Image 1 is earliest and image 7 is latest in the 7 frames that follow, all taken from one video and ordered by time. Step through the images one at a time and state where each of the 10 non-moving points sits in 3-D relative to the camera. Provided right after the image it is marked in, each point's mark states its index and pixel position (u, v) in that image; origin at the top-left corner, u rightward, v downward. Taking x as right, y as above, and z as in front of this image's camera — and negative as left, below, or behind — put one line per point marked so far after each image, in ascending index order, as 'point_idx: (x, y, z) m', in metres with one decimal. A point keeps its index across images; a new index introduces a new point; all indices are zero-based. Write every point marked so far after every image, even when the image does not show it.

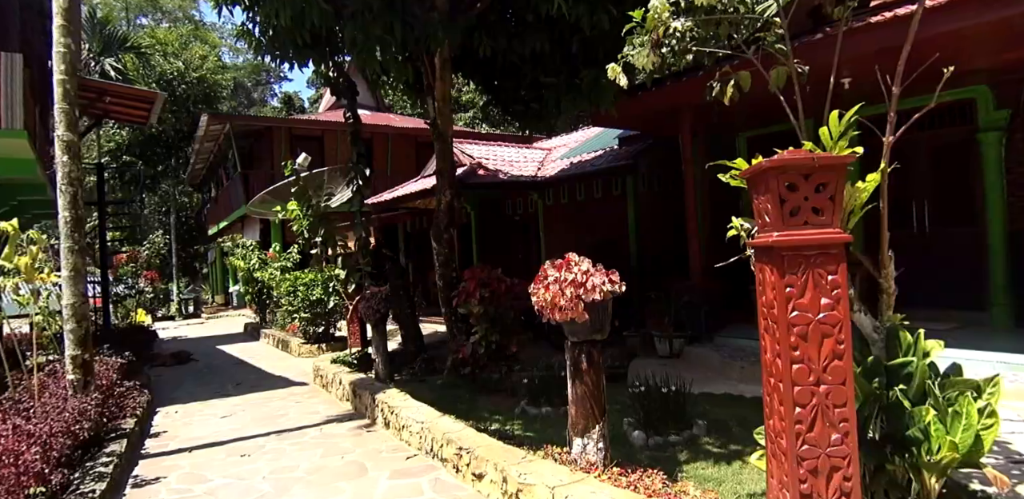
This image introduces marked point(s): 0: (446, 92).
0: (-0.7, +1.6, +6.4) m
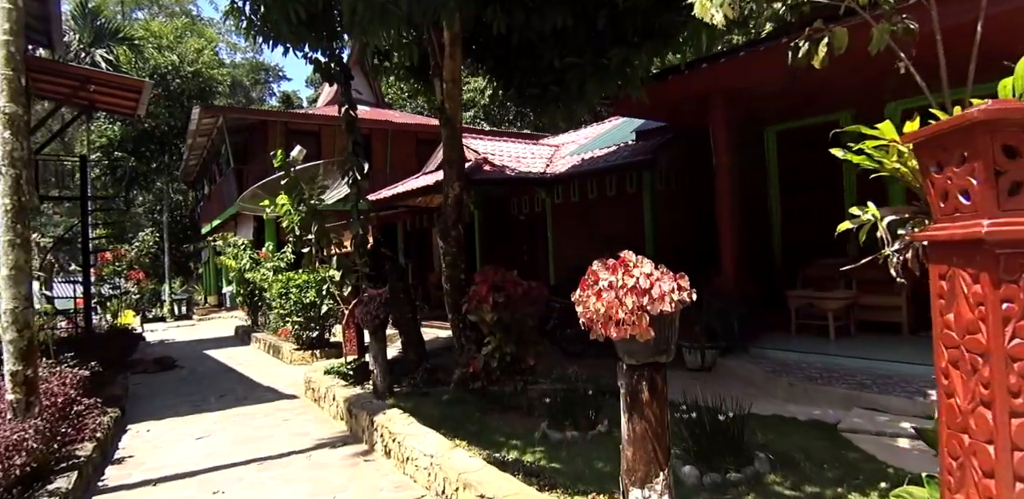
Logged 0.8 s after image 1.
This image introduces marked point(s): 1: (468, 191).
0: (-0.5, +1.6, +5.7) m
1: (-0.4, +0.5, +5.7) m
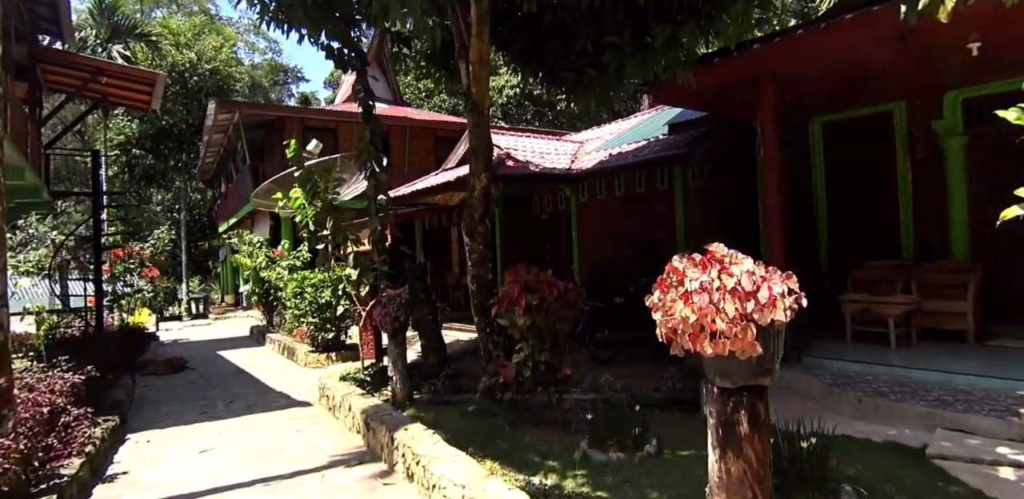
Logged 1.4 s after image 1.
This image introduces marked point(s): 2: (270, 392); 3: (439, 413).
0: (-0.2, +1.6, +5.3) m
1: (-0.1, +0.5, +5.2) m
2: (-2.6, -1.5, +6.7) m
3: (-0.6, -1.4, +5.3) m
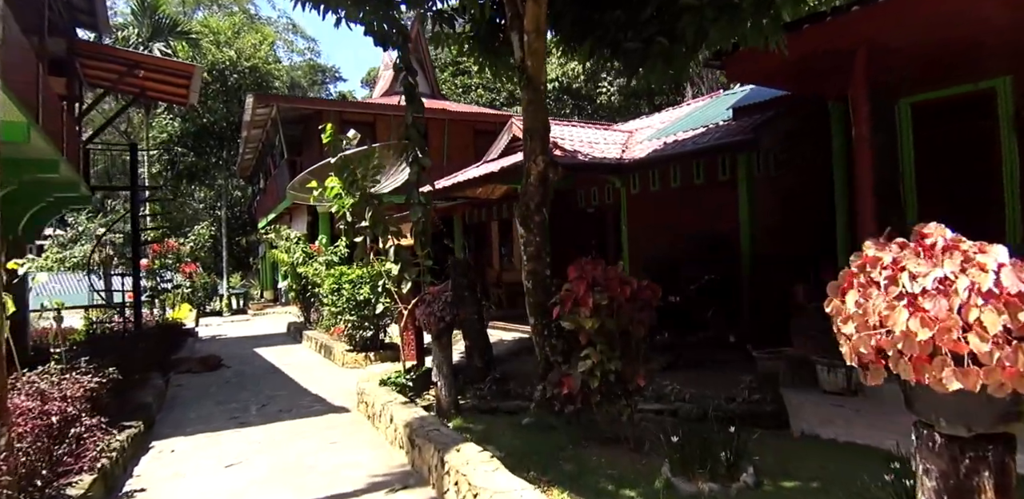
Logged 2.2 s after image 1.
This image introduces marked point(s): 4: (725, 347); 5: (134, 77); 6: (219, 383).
0: (+0.2, +1.7, +4.7) m
1: (+0.3, +0.6, +4.7) m
2: (-2.0, -1.4, +6.2) m
3: (-0.2, -1.3, +4.8) m
4: (+2.8, -1.3, +8.3) m
5: (-6.7, +3.1, +11.3) m
6: (-3.5, -1.6, +7.7) m
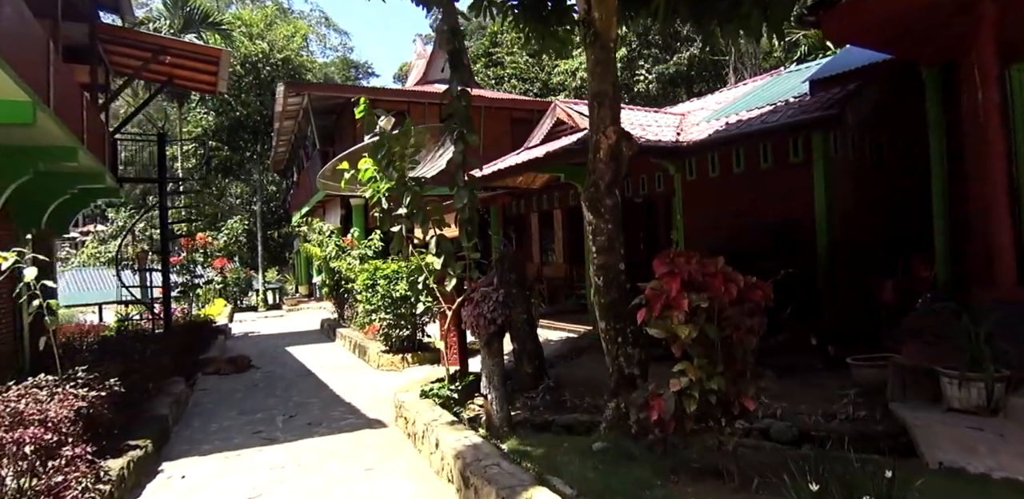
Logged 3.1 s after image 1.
0: (+0.6, +1.7, +3.9) m
1: (+0.7, +0.7, +3.9) m
2: (-1.5, -1.4, +5.6) m
3: (+0.2, -1.3, +4.0) m
4: (+3.4, -1.2, +7.4) m
5: (-6.0, +3.2, +10.8) m
6: (-3.0, -1.5, +7.1) m
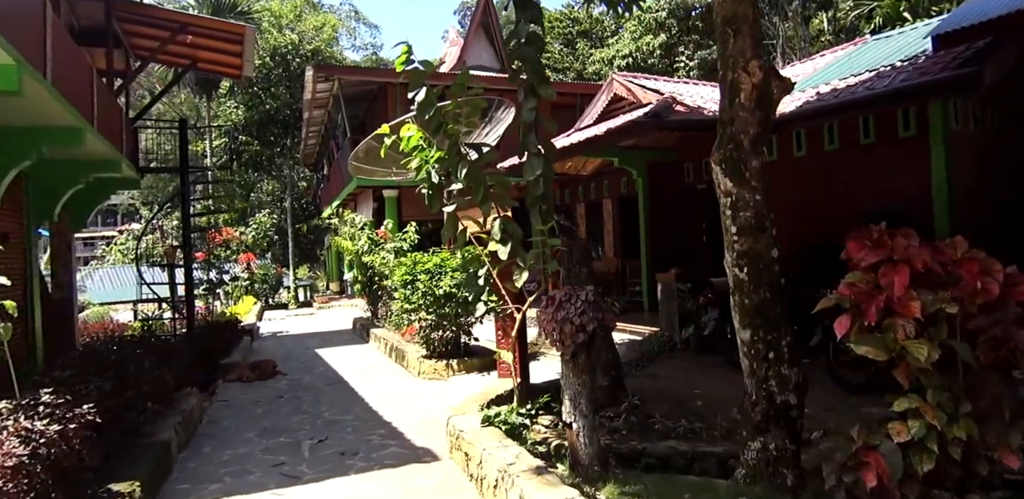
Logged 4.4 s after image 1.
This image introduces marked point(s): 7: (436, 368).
0: (+1.1, +1.8, +2.8) m
1: (+1.2, +0.7, +2.8) m
2: (-1.0, -1.3, +4.6) m
3: (+0.7, -1.2, +3.0) m
4: (+4.0, -1.0, +6.2) m
5: (-5.2, +3.3, +10.0) m
6: (-2.4, -1.5, +6.2) m
7: (-0.8, -1.2, +6.6) m
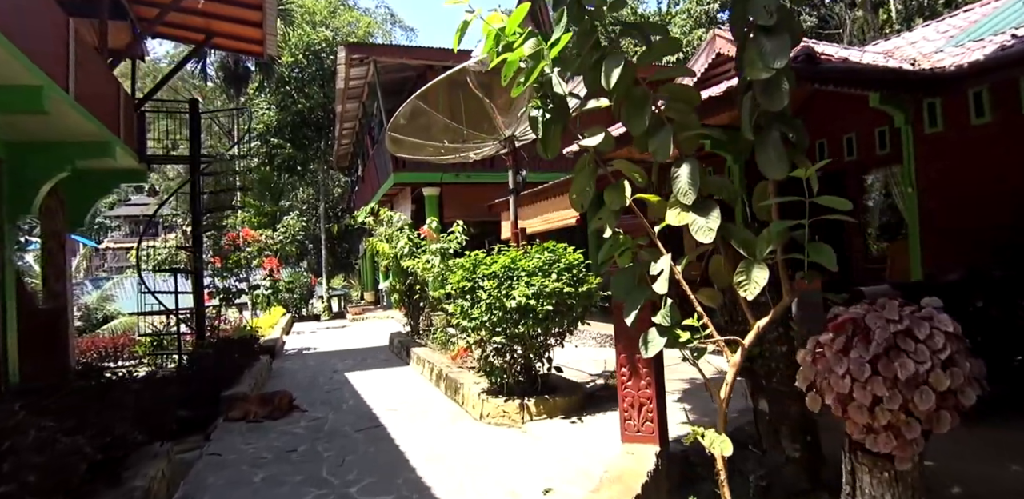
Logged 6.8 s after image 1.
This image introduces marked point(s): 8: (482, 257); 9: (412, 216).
0: (+1.6, +1.9, +1.0) m
1: (+1.7, +0.8, +0.9) m
2: (-0.4, -1.2, +2.9) m
3: (+1.3, -1.1, +1.1) m
4: (+4.7, -1.0, +4.2) m
5: (-4.3, +3.2, +8.5) m
6: (-1.6, -1.4, +4.5) m
7: (-0.1, -1.2, +4.8) m
8: (-0.2, -0.1, +5.2) m
9: (-2.2, +0.7, +13.9) m
